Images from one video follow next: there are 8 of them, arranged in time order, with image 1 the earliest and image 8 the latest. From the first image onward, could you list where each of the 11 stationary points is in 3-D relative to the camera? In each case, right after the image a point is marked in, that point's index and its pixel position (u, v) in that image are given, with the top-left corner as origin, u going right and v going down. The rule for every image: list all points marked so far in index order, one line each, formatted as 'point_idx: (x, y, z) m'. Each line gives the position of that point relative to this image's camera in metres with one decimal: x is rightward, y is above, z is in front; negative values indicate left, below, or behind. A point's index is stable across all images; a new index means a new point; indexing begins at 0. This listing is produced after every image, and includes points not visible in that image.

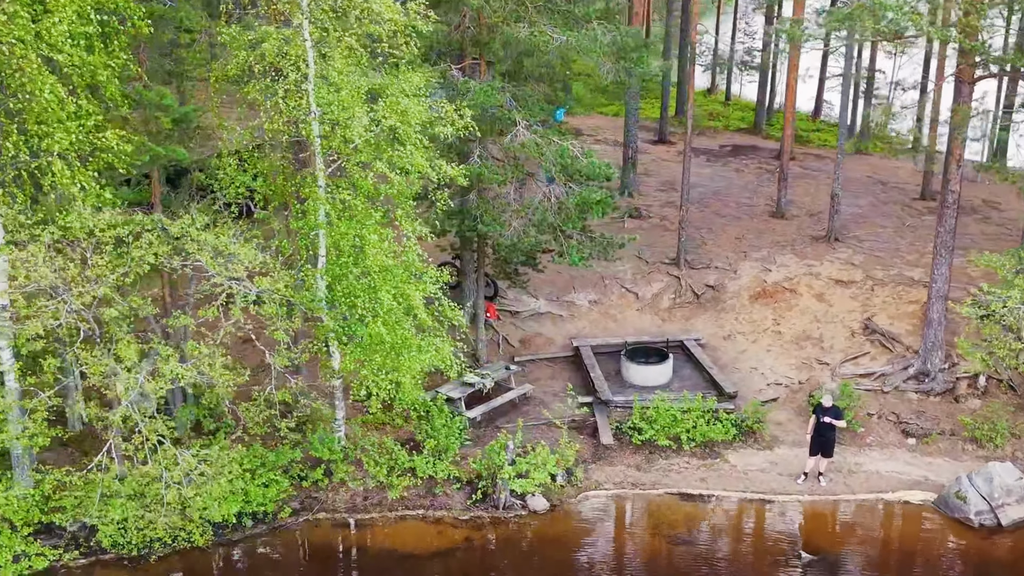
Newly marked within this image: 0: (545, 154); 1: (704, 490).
0: (+0.5, +2.2, +15.2) m
1: (+2.9, -3.0, +14.3) m
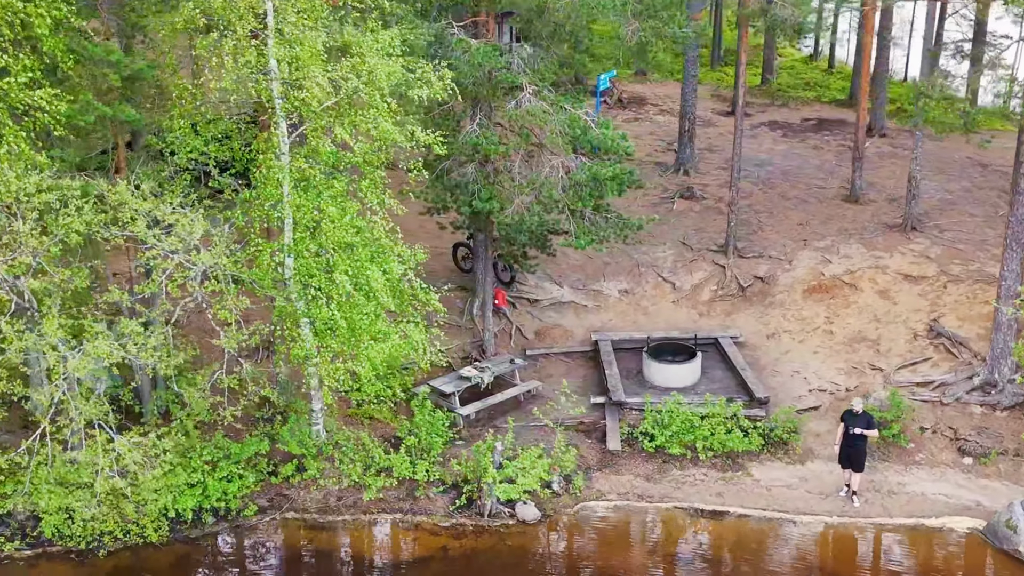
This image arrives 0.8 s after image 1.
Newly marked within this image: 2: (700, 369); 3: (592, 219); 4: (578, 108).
0: (+0.6, +2.4, +13.7) m
1: (+2.7, -2.9, +12.6) m
2: (+3.1, -1.4, +15.5) m
3: (+1.1, +1.0, +14.5) m
4: (+1.0, +2.6, +14.0) m
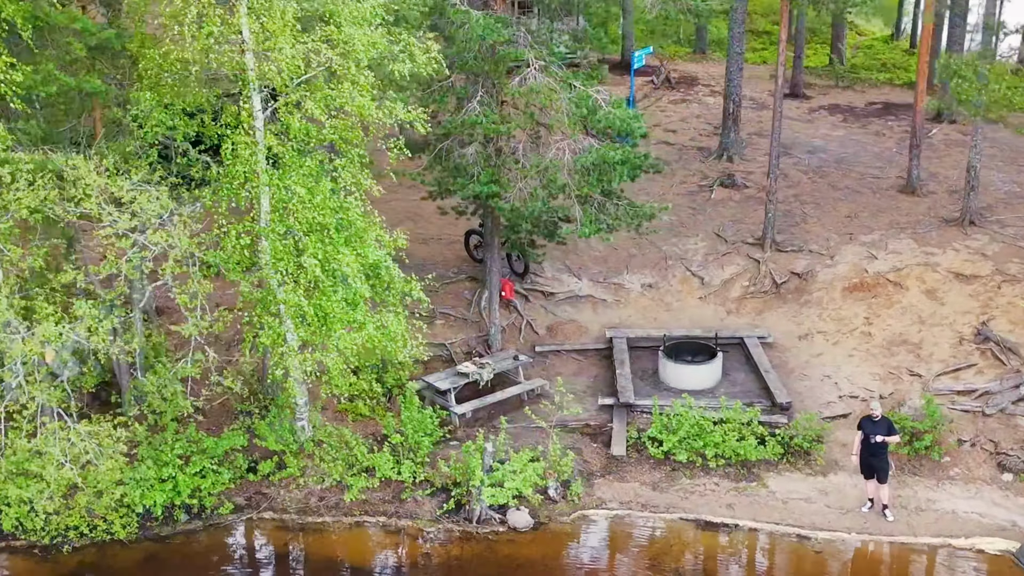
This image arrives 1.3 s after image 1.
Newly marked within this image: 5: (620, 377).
0: (+0.6, +2.5, +12.7) m
1: (+2.6, -2.8, +11.5) m
2: (+3.2, -1.3, +14.4) m
3: (+1.2, +1.1, +13.5) m
4: (+1.1, +2.7, +13.0) m
5: (+1.6, -1.4, +14.2) m
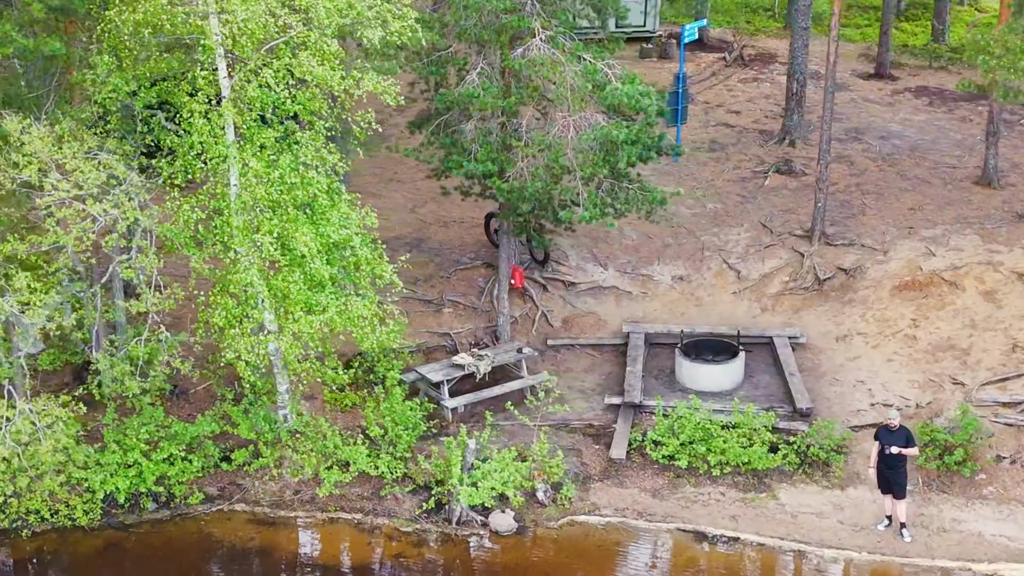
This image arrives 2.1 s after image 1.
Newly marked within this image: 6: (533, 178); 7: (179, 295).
0: (+0.6, +2.6, +11.7) m
1: (+2.4, -2.7, +10.4) m
2: (+3.3, -1.2, +13.3) m
3: (+1.2, +1.3, +12.5) m
4: (+1.1, +2.9, +12.0) m
5: (+1.6, -1.2, +13.2) m
6: (+0.2, +1.4, +12.1) m
7: (-3.4, -0.1, +9.6) m
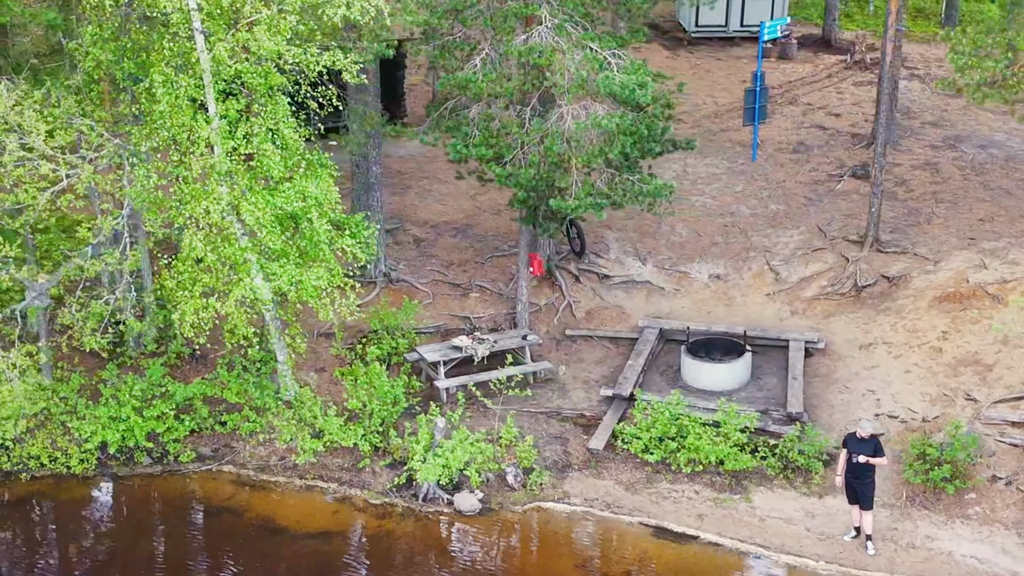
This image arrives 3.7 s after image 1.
0: (+0.7, +2.8, +11.6) m
1: (+1.9, -2.6, +10.1) m
2: (+3.2, -1.2, +12.8) m
3: (+1.3, +1.4, +12.3) m
4: (+1.2, +3.0, +11.8) m
5: (+1.6, -1.1, +13.0) m
6: (+0.2, +1.6, +12.0) m
7: (-3.7, +0.3, +10.1) m
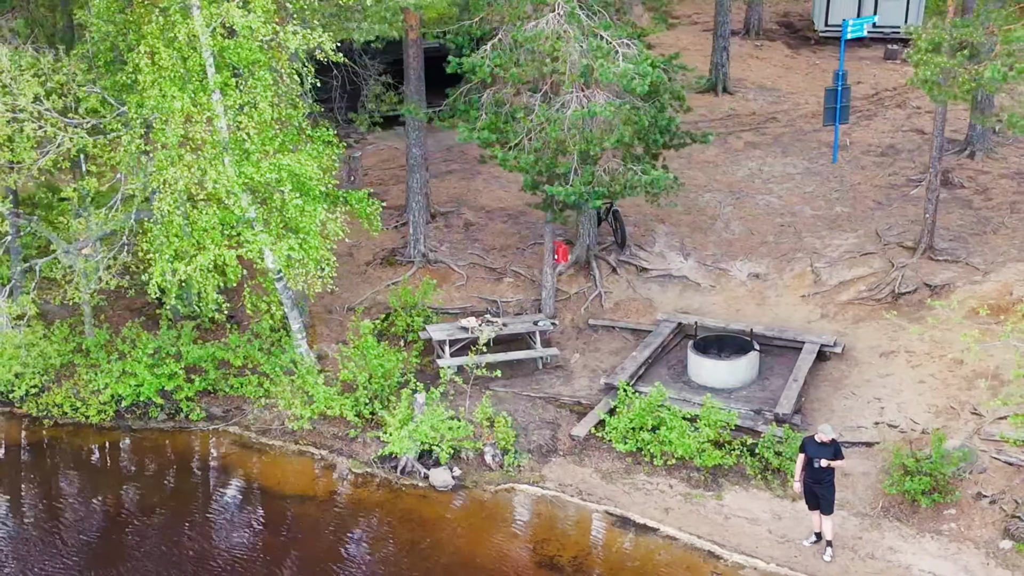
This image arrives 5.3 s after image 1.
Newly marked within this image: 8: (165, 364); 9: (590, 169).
0: (+0.7, +3.0, +11.6) m
1: (+1.5, -2.5, +10.0) m
2: (+3.2, -1.1, +12.5) m
3: (+1.4, +1.6, +12.2) m
4: (+1.3, +3.2, +11.8) m
5: (+1.6, -1.0, +12.9) m
6: (+0.3, +1.8, +12.1) m
7: (-3.9, +0.7, +10.6) m
8: (-4.8, -1.1, +13.1) m
9: (+1.1, +1.5, +12.1) m
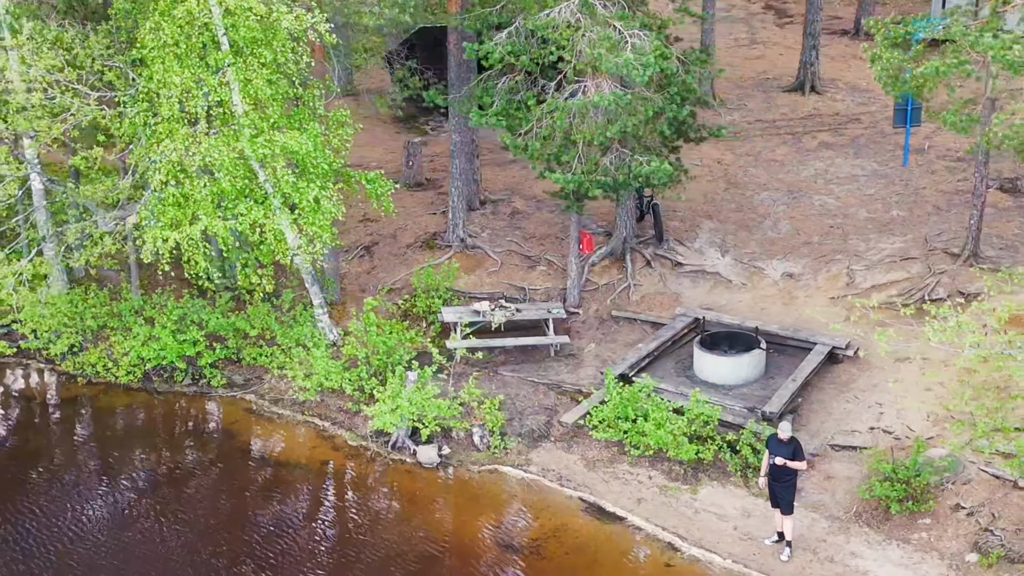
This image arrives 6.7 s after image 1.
0: (+0.9, +3.1, +11.7) m
1: (+1.2, -2.4, +10.1) m
2: (+3.2, -1.1, +12.4) m
3: (+1.5, +1.7, +12.2) m
4: (+1.4, +3.3, +11.8) m
5: (+1.7, -0.9, +12.9) m
6: (+0.4, +1.9, +12.2) m
7: (-4.0, +1.1, +11.2) m
8: (-4.7, -0.6, +13.8) m
9: (+1.2, +1.7, +12.1) m
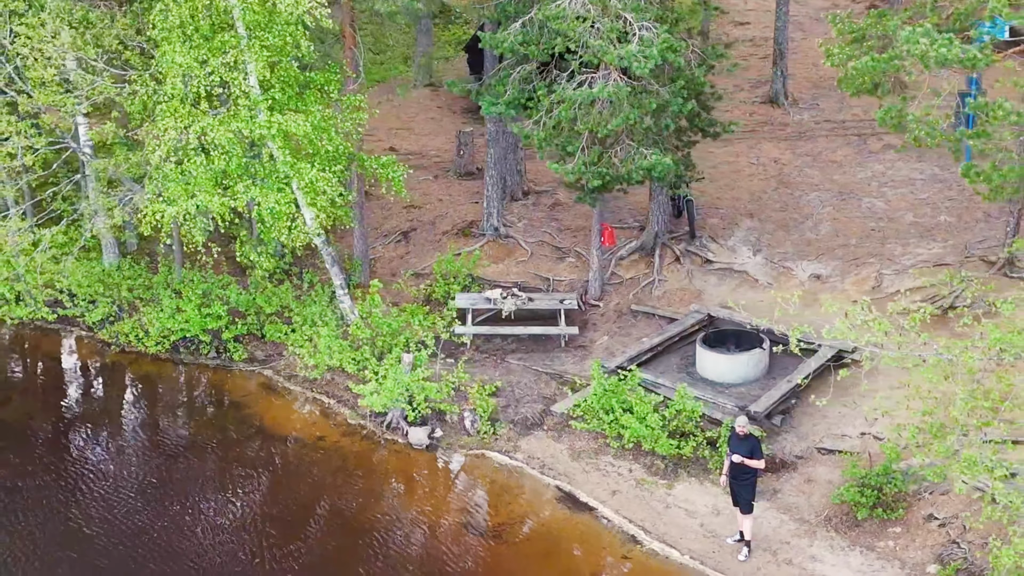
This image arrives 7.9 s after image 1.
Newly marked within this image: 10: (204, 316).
0: (+1.0, +3.2, +11.7) m
1: (+0.9, -2.3, +10.2) m
2: (+3.2, -1.1, +12.3) m
3: (+1.6, +1.8, +12.3) m
4: (+1.5, +3.4, +11.8) m
5: (+1.7, -0.8, +12.9) m
6: (+0.5, +2.1, +12.3) m
7: (-4.0, +1.4, +11.7) m
8: (-4.6, -0.3, +14.4) m
9: (+1.3, +1.8, +12.2) m
10: (-4.4, -0.4, +13.6) m
